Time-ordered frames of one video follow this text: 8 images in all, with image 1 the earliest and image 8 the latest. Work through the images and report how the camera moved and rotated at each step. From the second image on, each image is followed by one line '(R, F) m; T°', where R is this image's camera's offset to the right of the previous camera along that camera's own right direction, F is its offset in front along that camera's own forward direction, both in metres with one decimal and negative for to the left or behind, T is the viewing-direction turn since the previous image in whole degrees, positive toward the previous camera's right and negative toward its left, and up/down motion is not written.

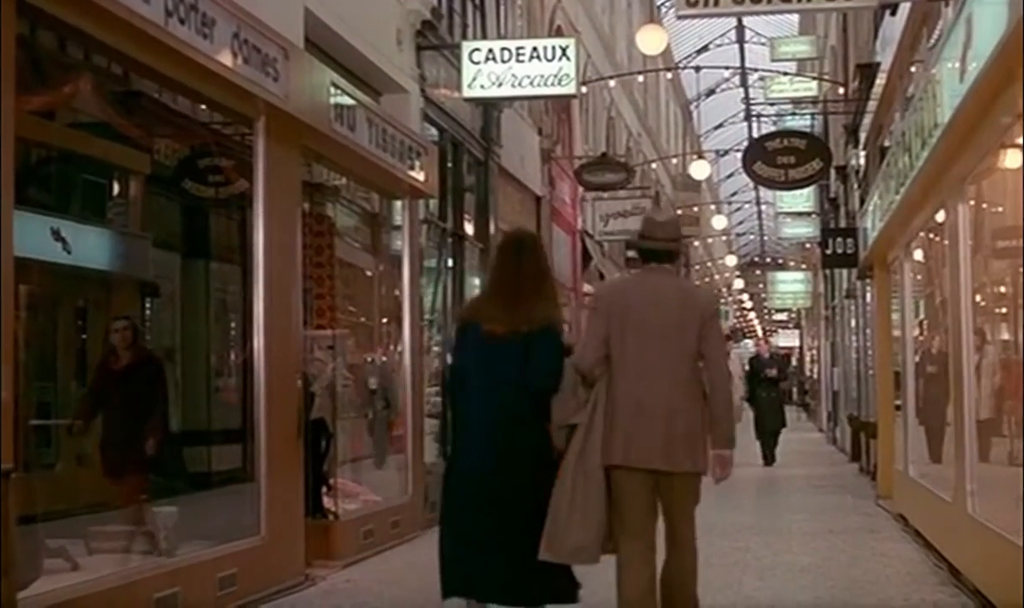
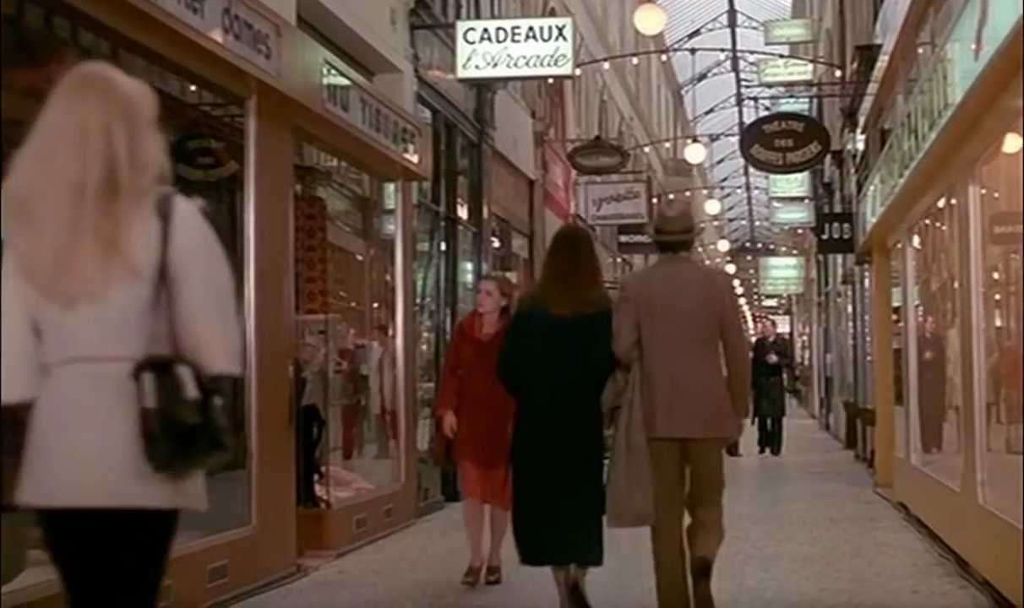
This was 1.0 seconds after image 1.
(0.0, +0.2) m; 0°
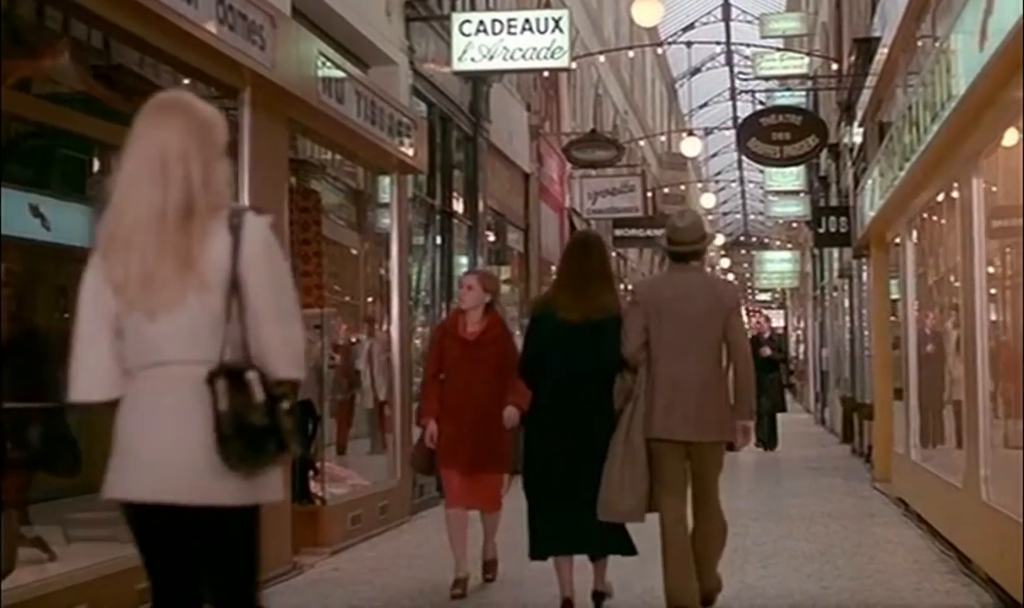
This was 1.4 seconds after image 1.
(0.0, +0.1) m; 0°
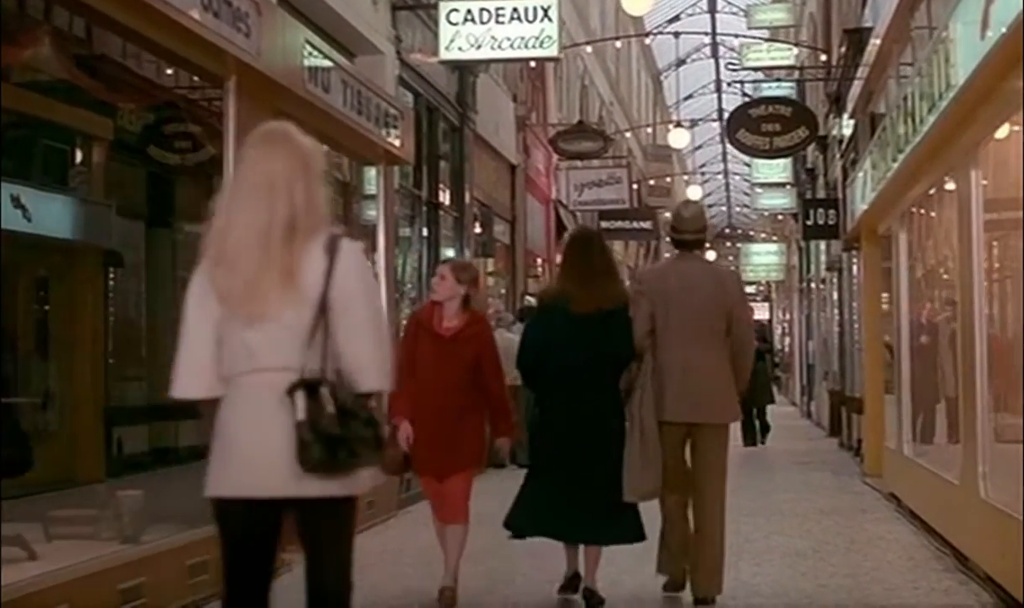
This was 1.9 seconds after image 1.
(0.0, +0.1) m; +1°
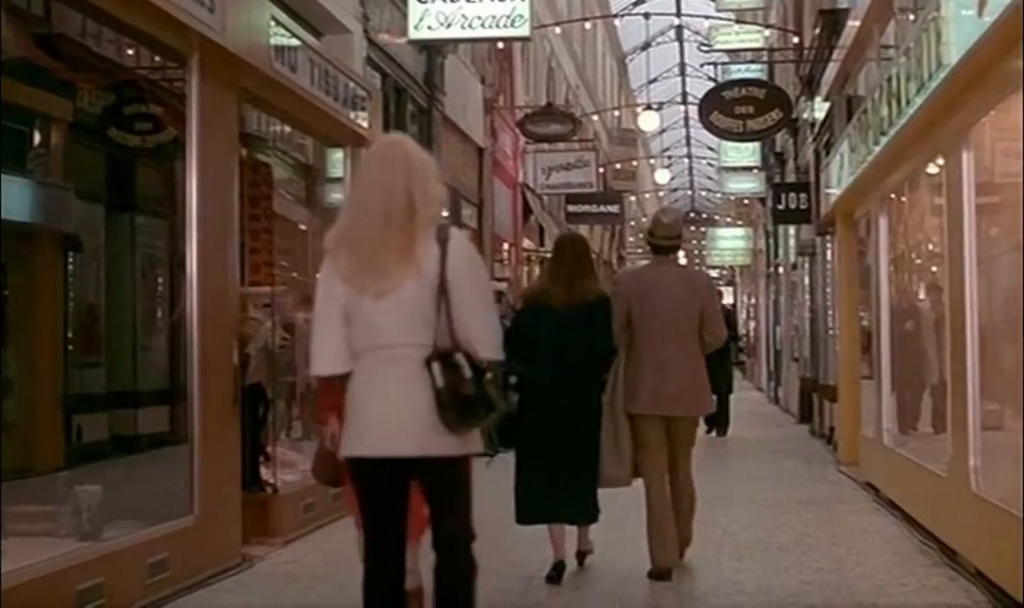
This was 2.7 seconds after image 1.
(-0.1, +0.3) m; +1°
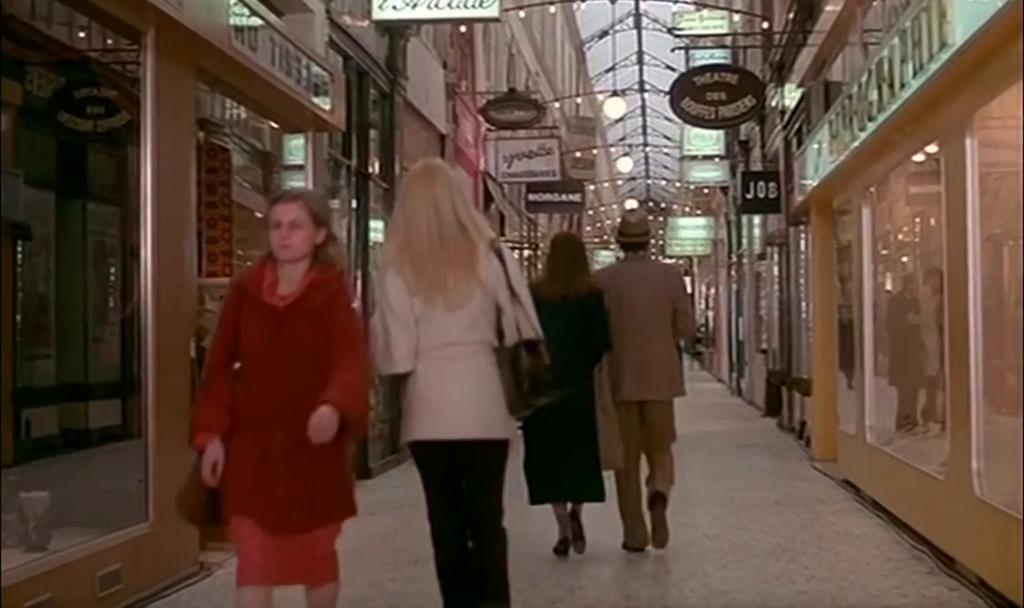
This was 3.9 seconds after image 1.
(-0.1, +0.4) m; +2°
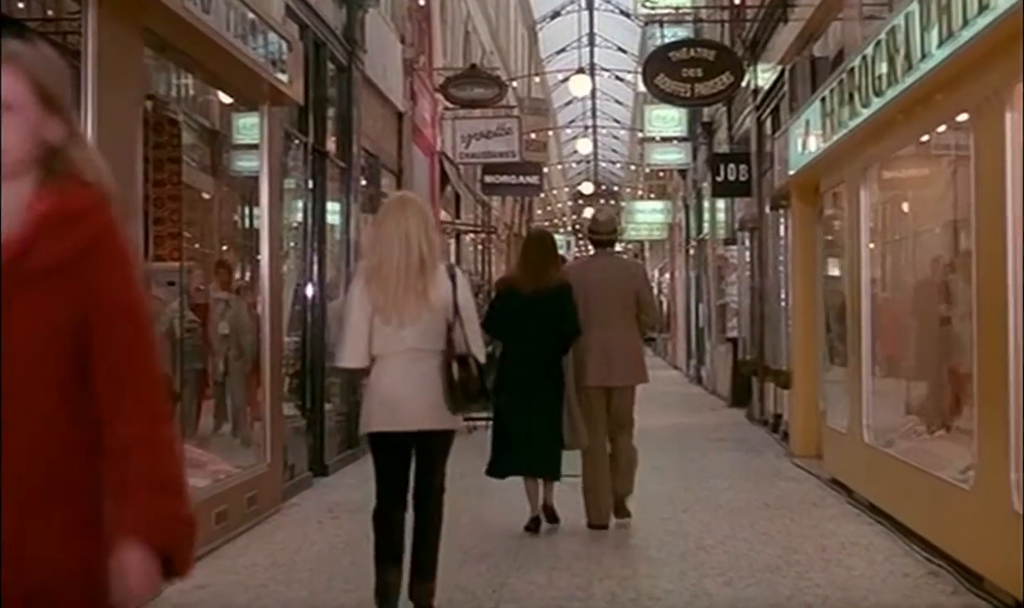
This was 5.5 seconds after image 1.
(-0.2, +0.7) m; +2°
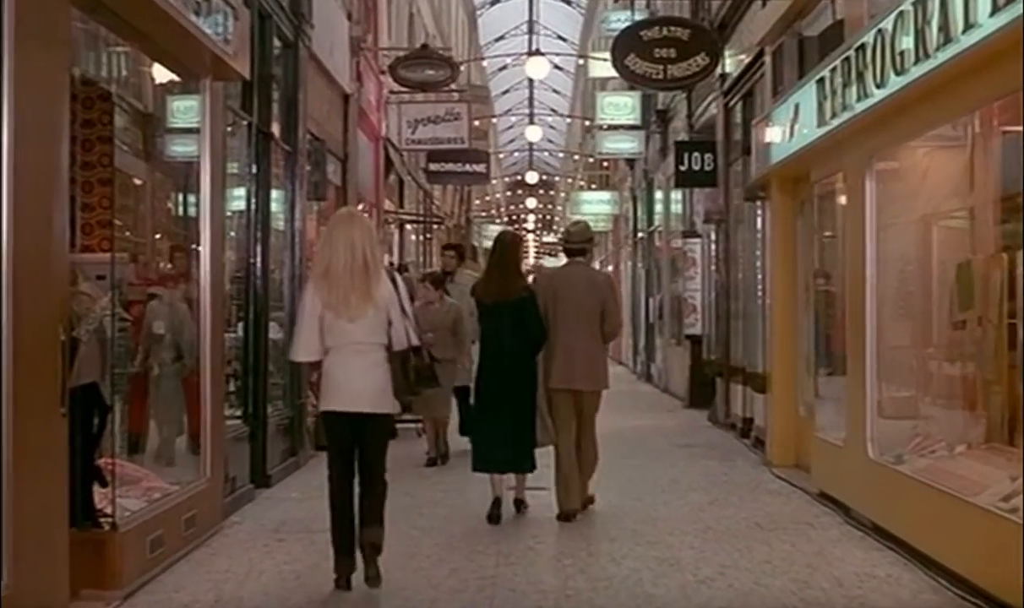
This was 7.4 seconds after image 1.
(-0.2, +0.8) m; +3°
